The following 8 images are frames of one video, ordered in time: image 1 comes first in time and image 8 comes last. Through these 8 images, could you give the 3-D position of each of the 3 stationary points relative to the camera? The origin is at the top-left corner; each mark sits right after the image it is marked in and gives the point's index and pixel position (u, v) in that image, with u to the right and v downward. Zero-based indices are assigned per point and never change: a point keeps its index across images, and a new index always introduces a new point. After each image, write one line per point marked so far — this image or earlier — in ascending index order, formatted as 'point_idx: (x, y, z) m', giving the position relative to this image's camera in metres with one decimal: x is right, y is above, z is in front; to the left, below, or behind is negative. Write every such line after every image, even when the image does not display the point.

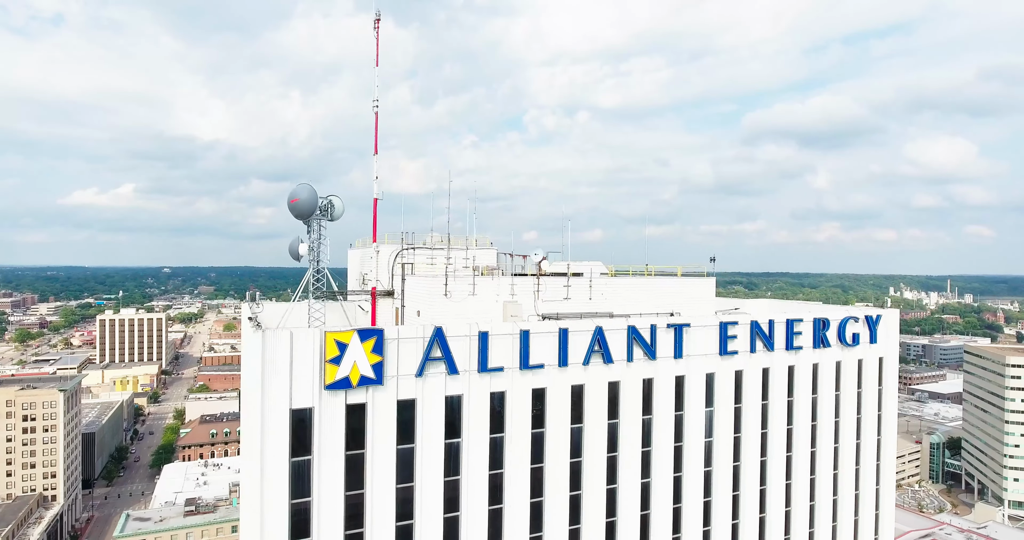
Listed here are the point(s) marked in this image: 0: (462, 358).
0: (-0.6, -1.0, +6.6) m
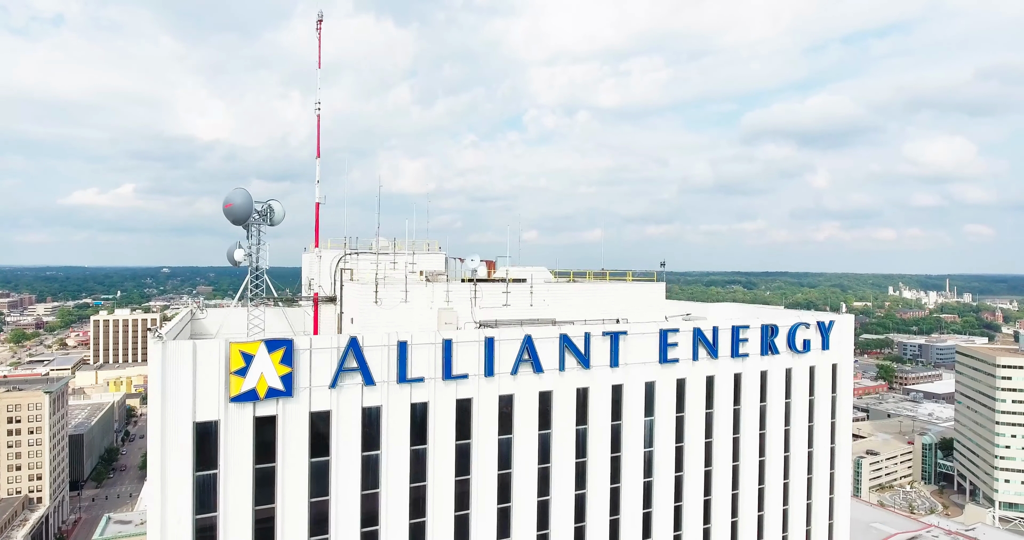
0: (-1.4, -1.1, +6.4) m
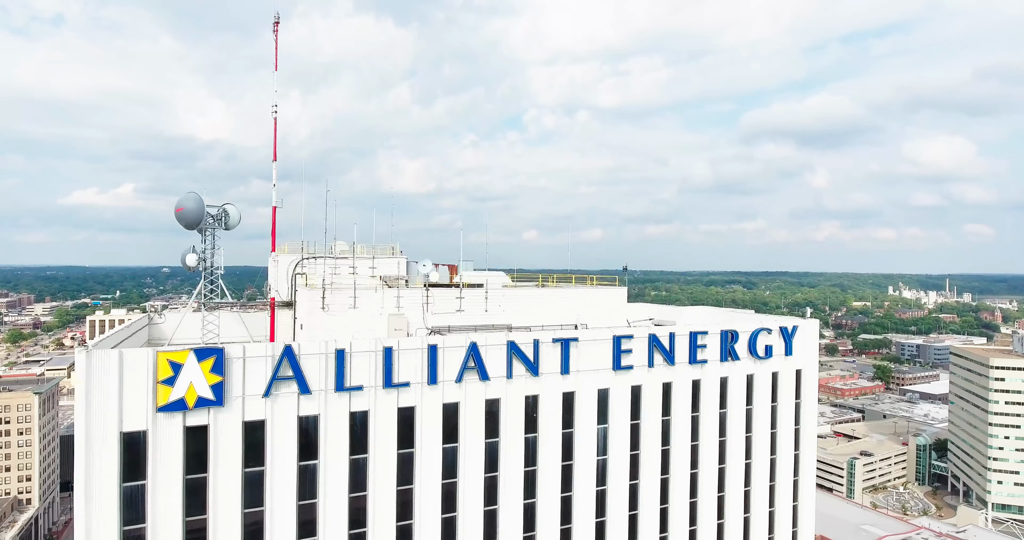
0: (-2.1, -1.1, +6.2) m
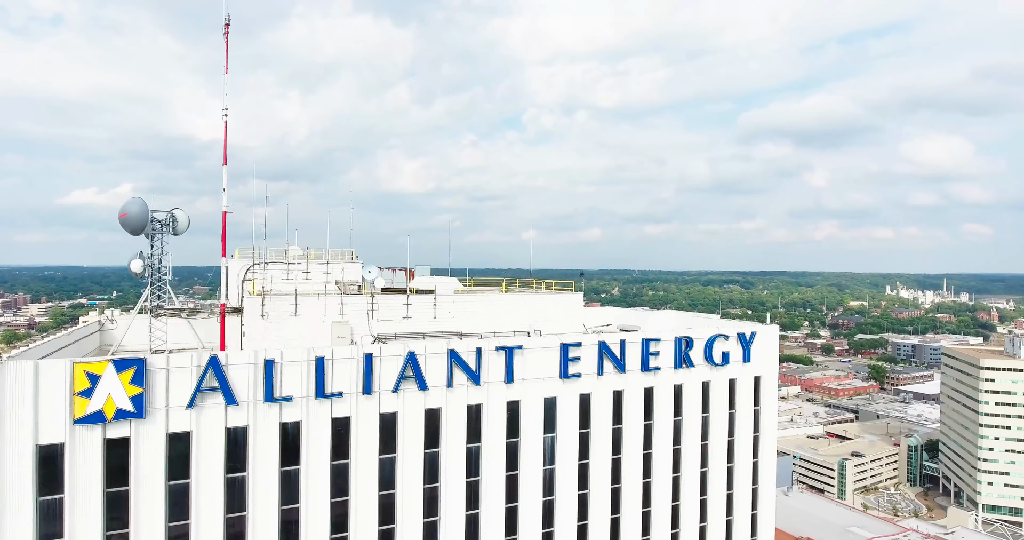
0: (-2.8, -1.2, +6.1) m
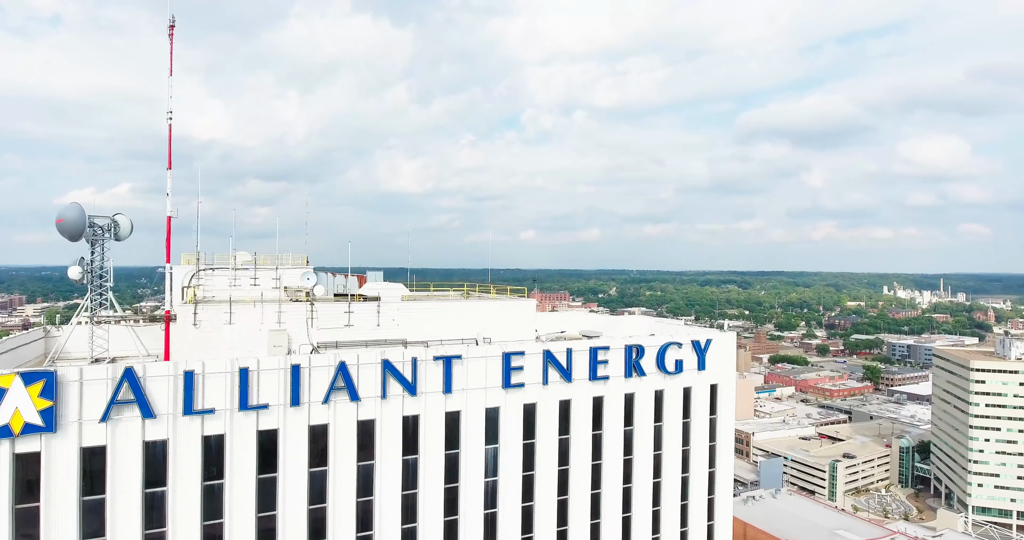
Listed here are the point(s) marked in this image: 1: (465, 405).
0: (-3.5, -1.3, +5.9) m
1: (-0.6, -1.6, +7.1) m
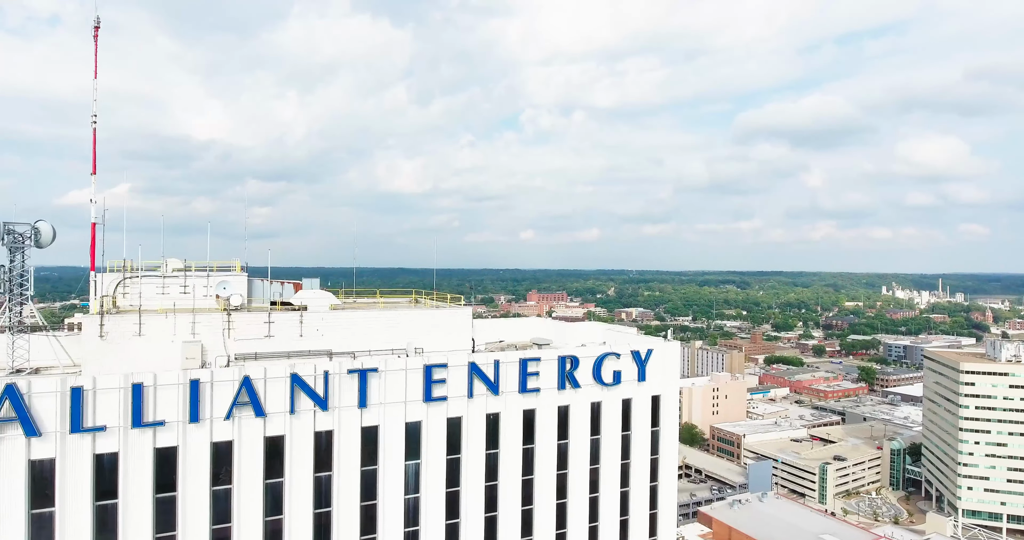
0: (-4.4, -1.4, +5.6) m
1: (-1.5, -1.7, +6.8) m
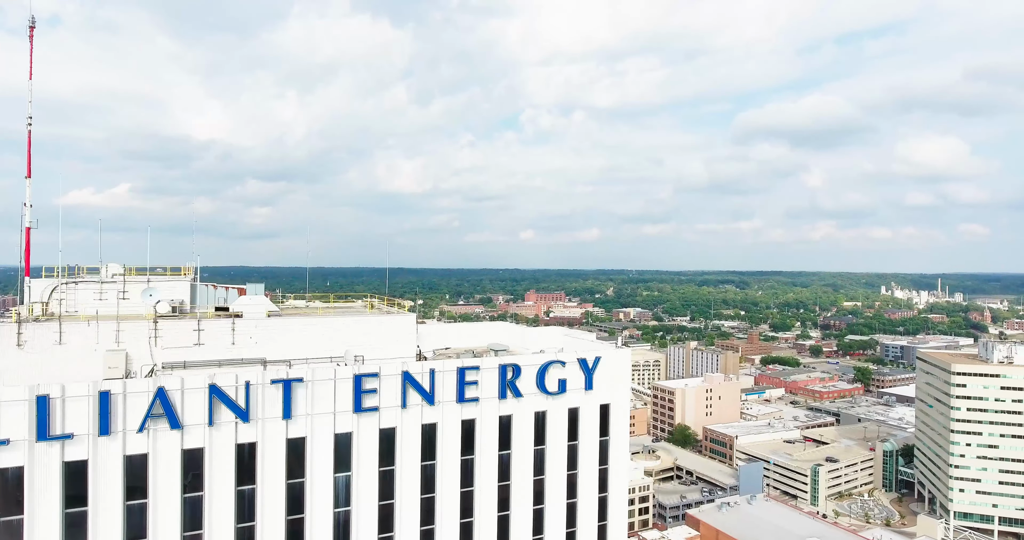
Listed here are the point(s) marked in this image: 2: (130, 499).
0: (-5.1, -1.5, +5.4) m
1: (-2.2, -1.8, +6.6) m
2: (-3.8, -2.3, +5.9) m
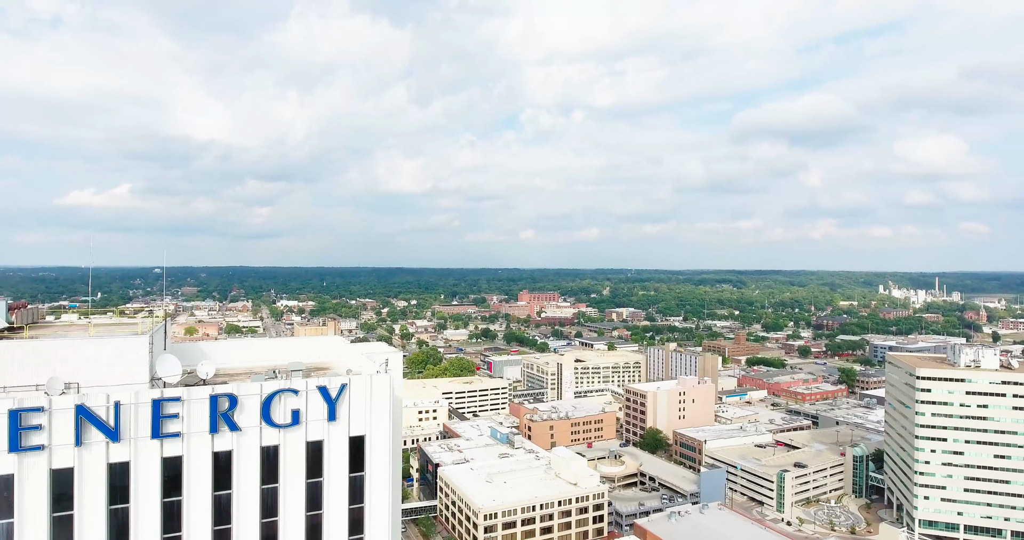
0: (-8.3, -1.7, +4.6) m
1: (-5.4, -2.0, +5.7) m
2: (-7.0, -2.5, +5.1) m
